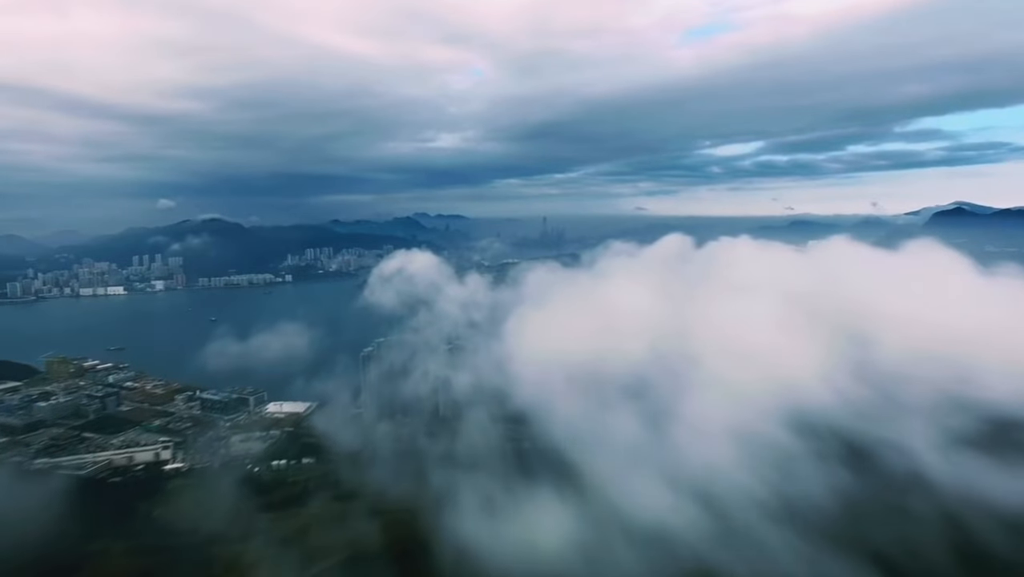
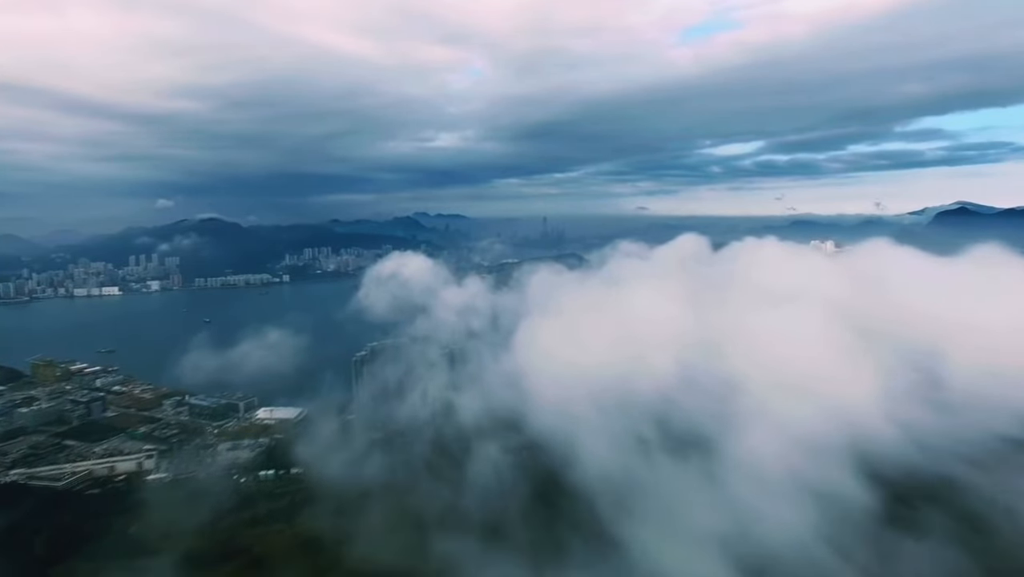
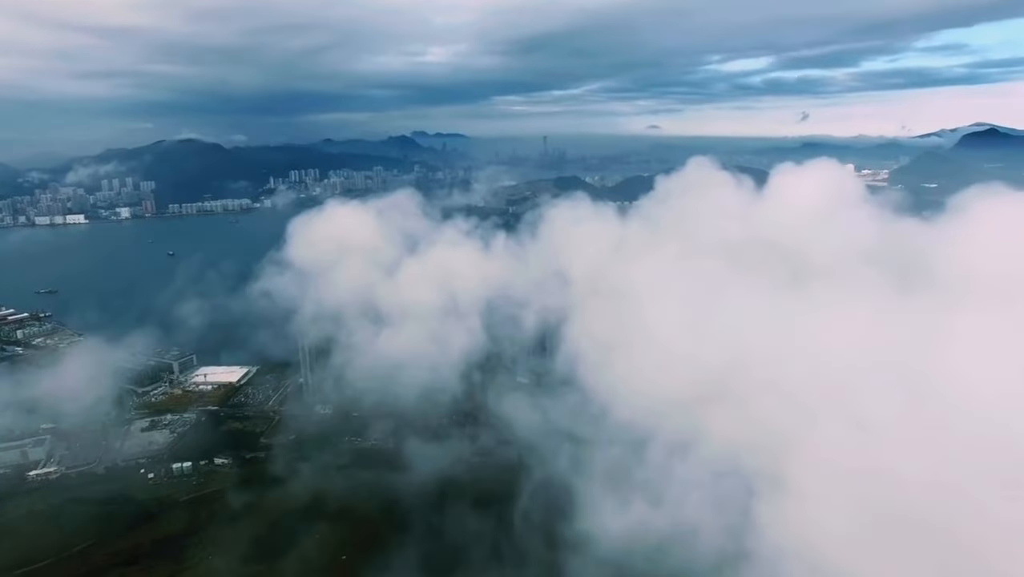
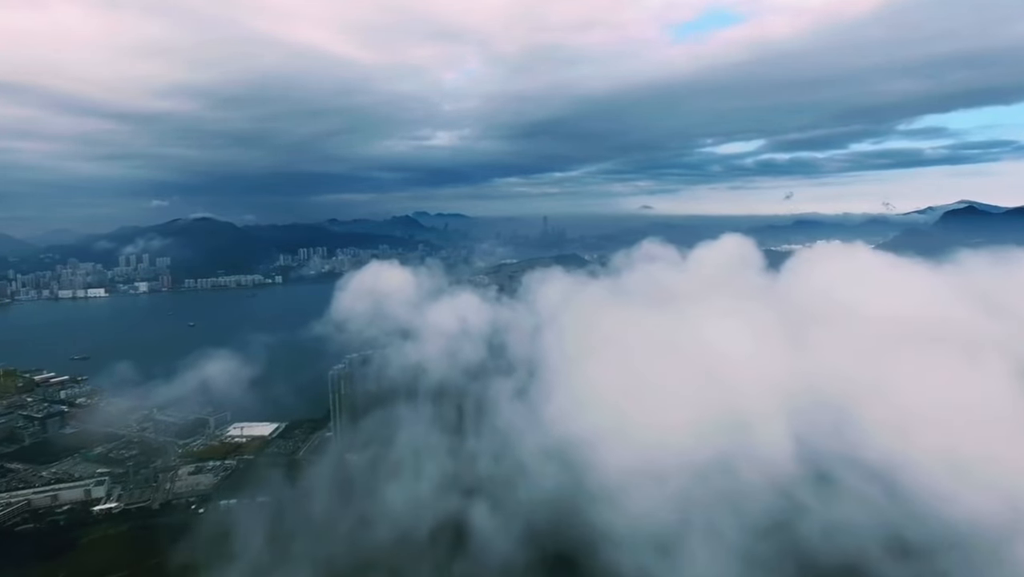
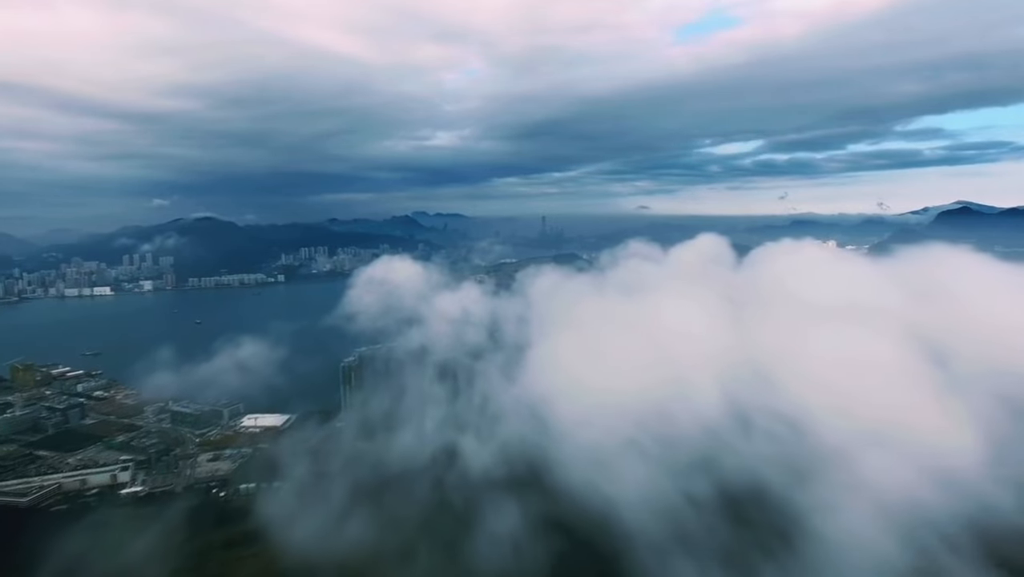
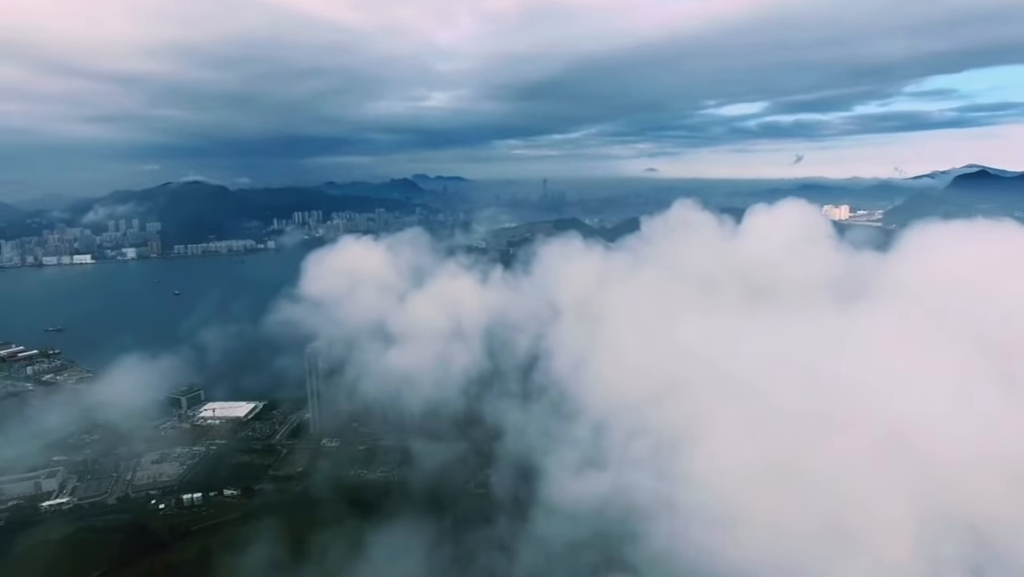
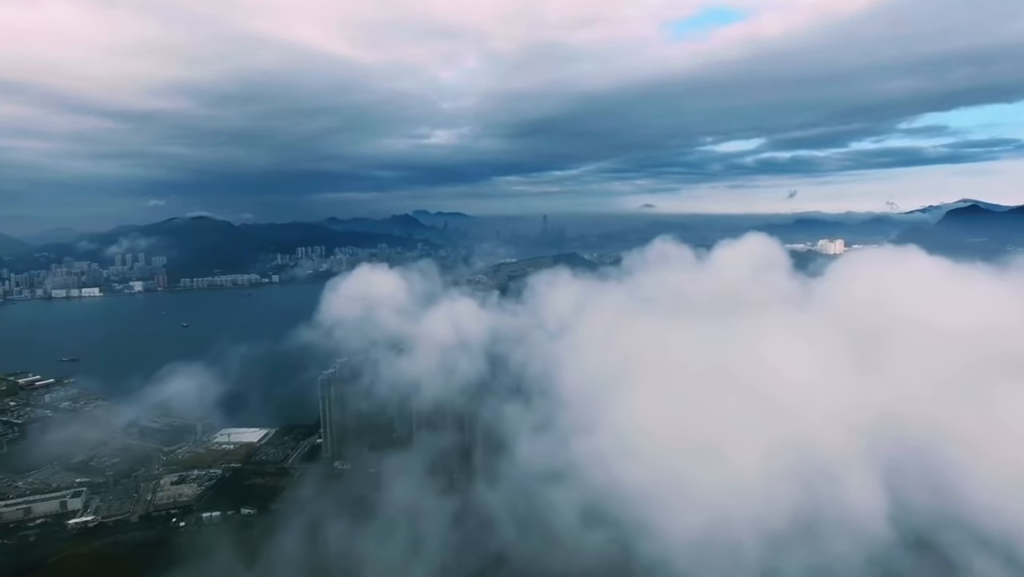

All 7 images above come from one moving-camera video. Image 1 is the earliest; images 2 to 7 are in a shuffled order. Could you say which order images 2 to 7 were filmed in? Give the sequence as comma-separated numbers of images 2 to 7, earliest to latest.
2, 5, 4, 7, 6, 3
